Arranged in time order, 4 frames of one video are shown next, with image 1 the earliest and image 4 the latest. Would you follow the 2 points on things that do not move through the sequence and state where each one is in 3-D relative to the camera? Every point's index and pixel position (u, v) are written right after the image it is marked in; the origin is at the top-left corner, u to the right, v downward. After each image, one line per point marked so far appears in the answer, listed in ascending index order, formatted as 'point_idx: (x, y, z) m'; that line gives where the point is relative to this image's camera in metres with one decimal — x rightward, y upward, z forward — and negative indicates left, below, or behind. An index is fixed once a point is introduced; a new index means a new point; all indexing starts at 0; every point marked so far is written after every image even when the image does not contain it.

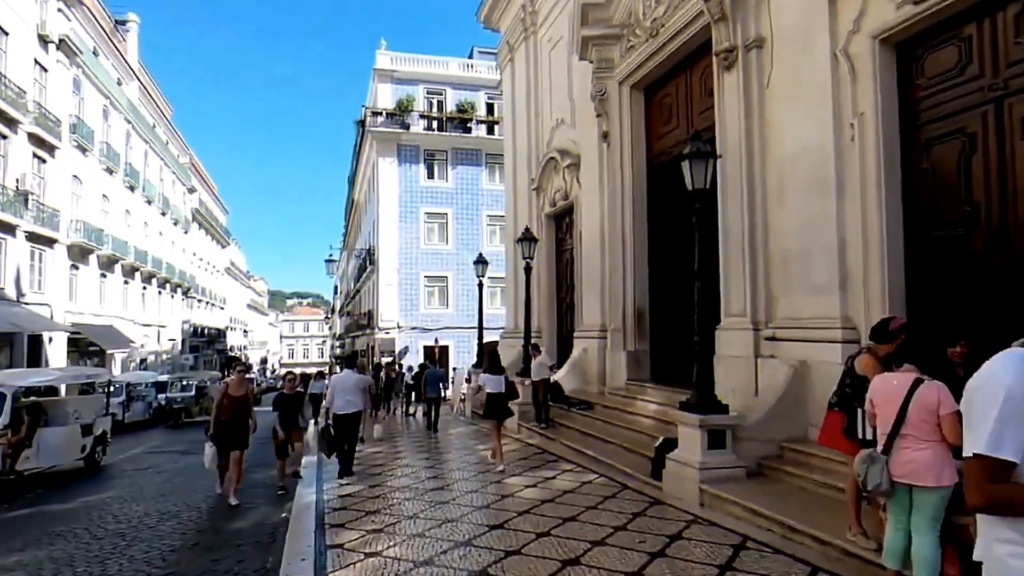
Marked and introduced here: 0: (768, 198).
0: (+4.0, +1.4, +8.9) m
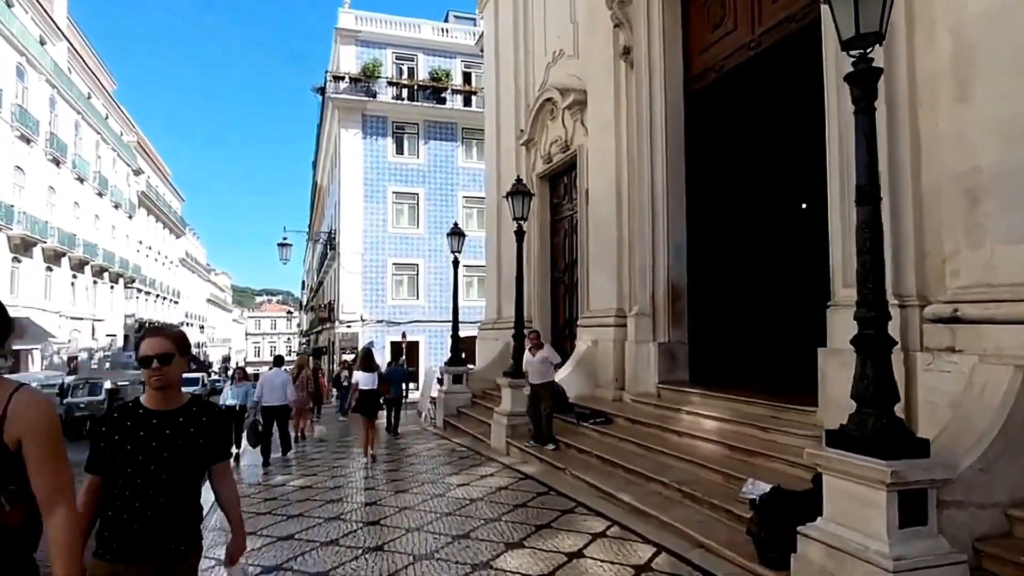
0: (+4.0, +1.9, +5.5) m
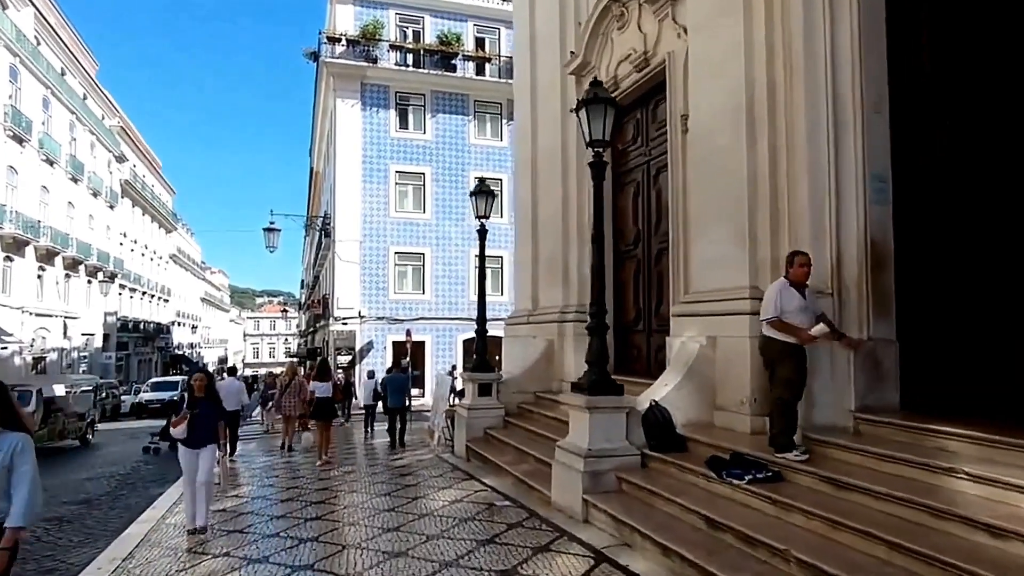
0: (+4.8, +2.3, +1.7) m
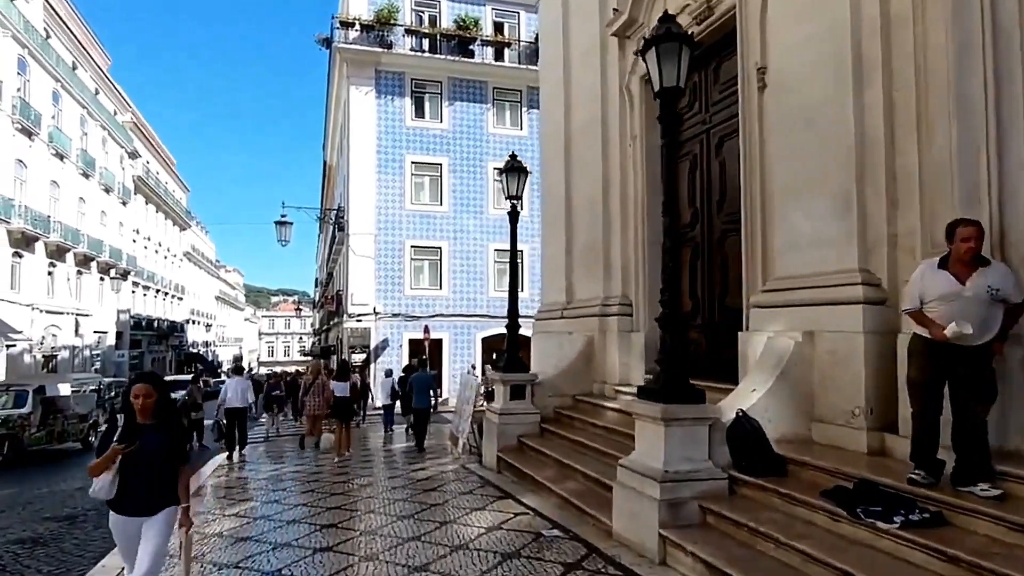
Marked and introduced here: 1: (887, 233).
0: (+5.2, +2.4, +0.3) m
1: (+3.4, +0.5, +5.2) m
